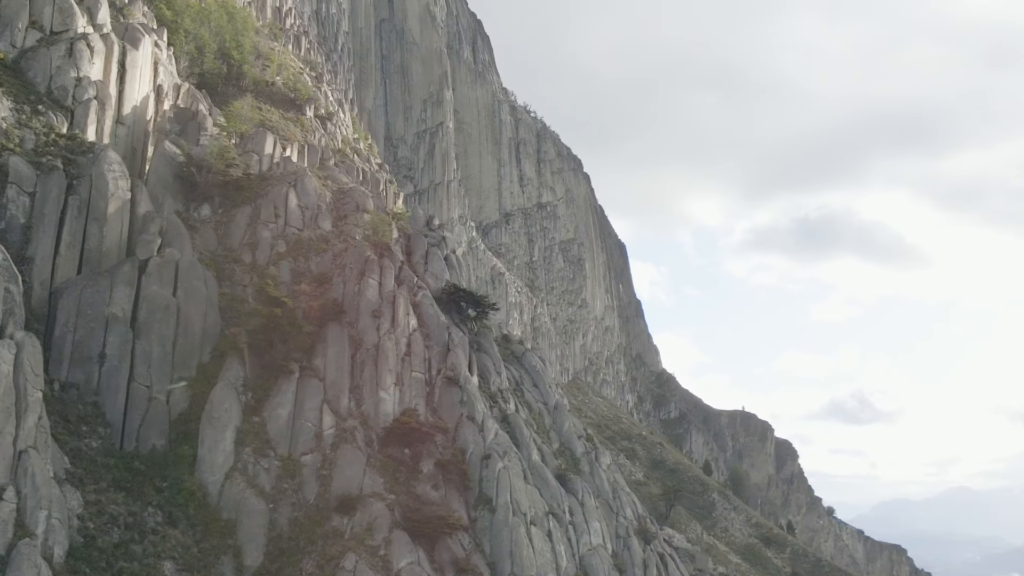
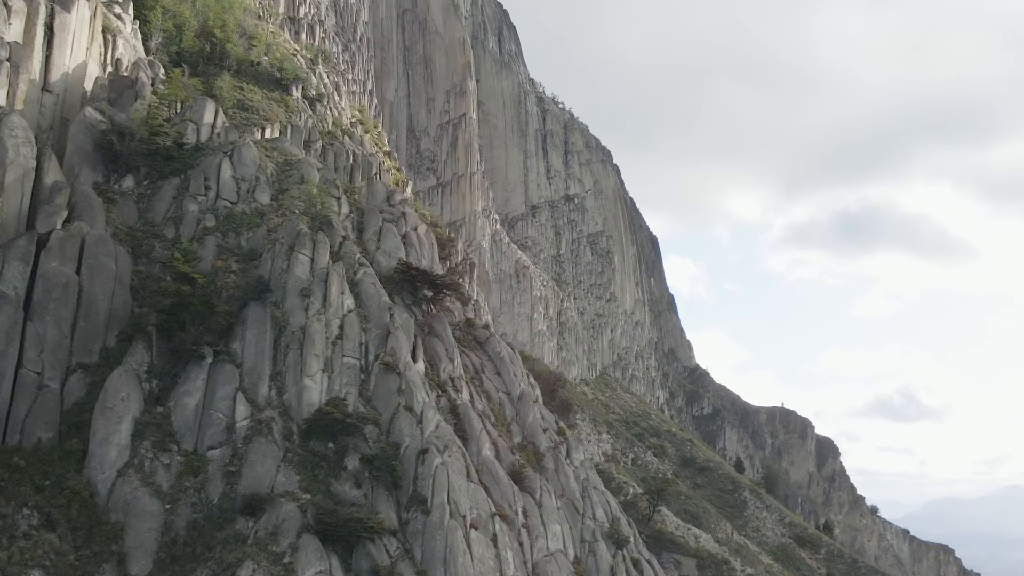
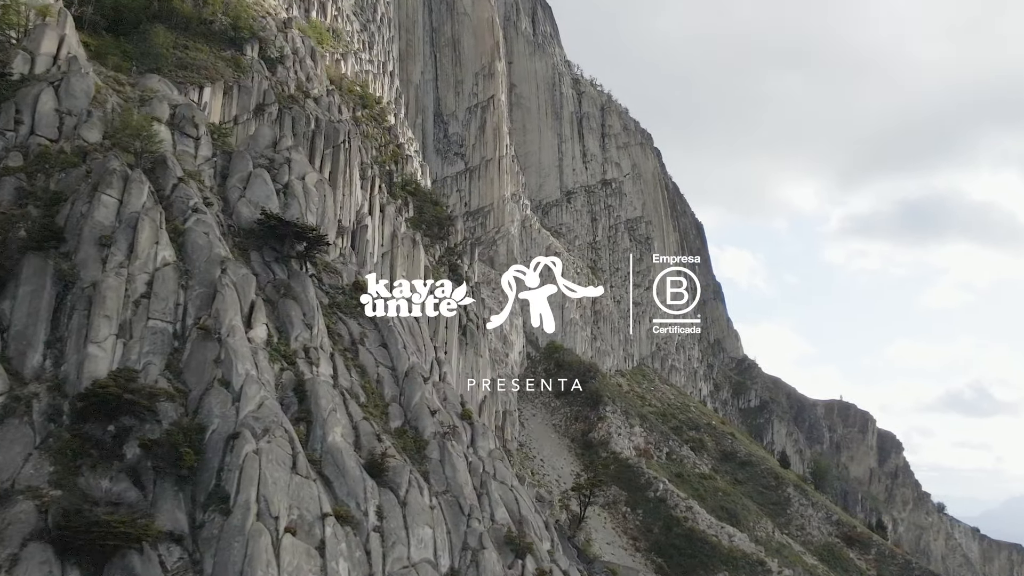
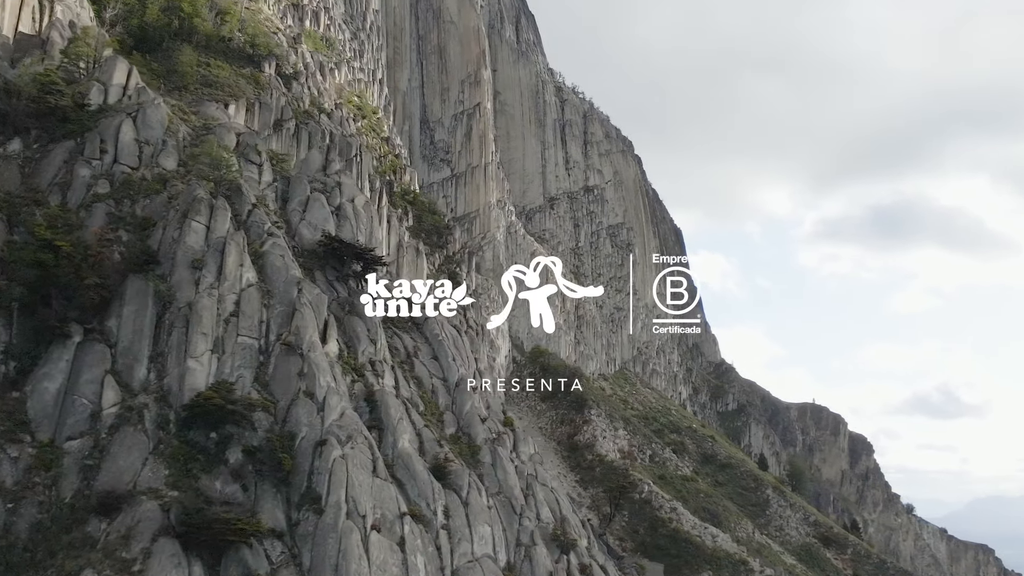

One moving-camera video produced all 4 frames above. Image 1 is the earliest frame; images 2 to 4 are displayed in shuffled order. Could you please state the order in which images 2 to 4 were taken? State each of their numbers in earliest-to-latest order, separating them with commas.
2, 4, 3
